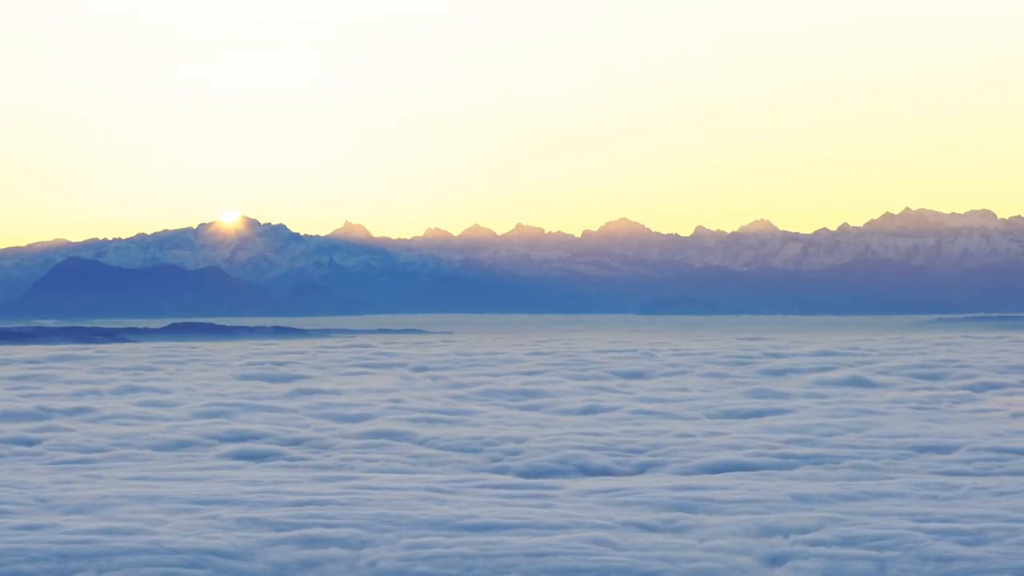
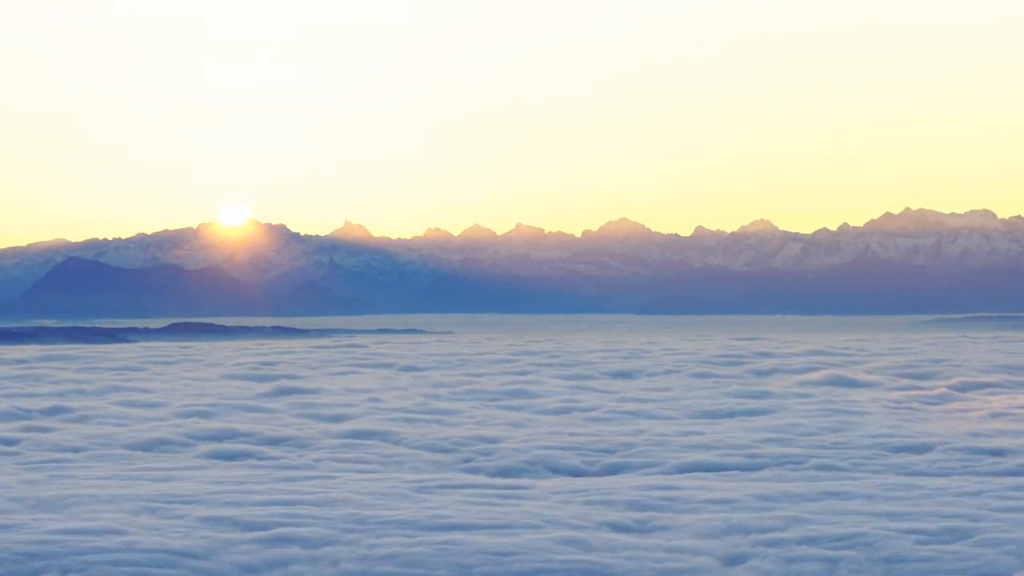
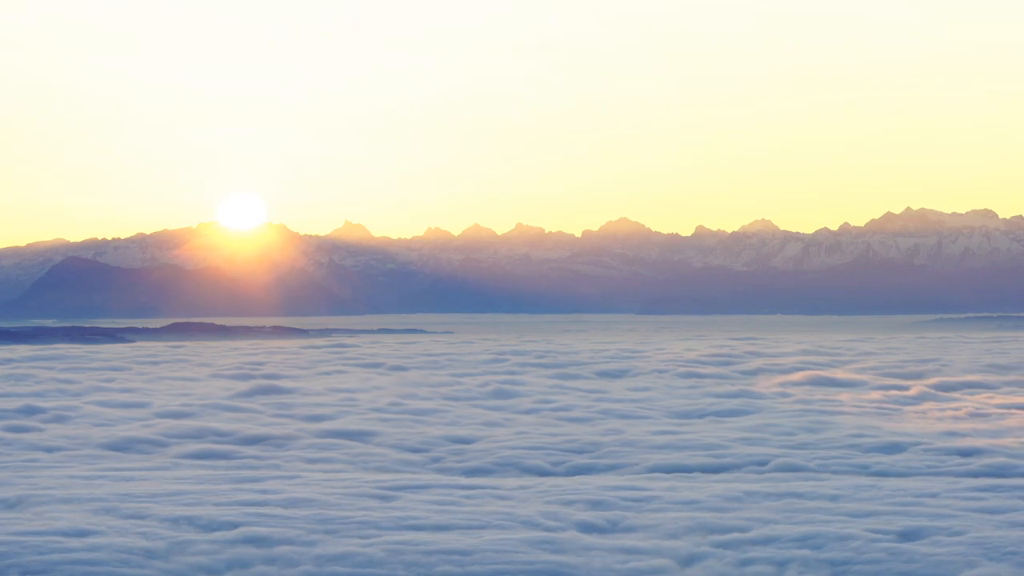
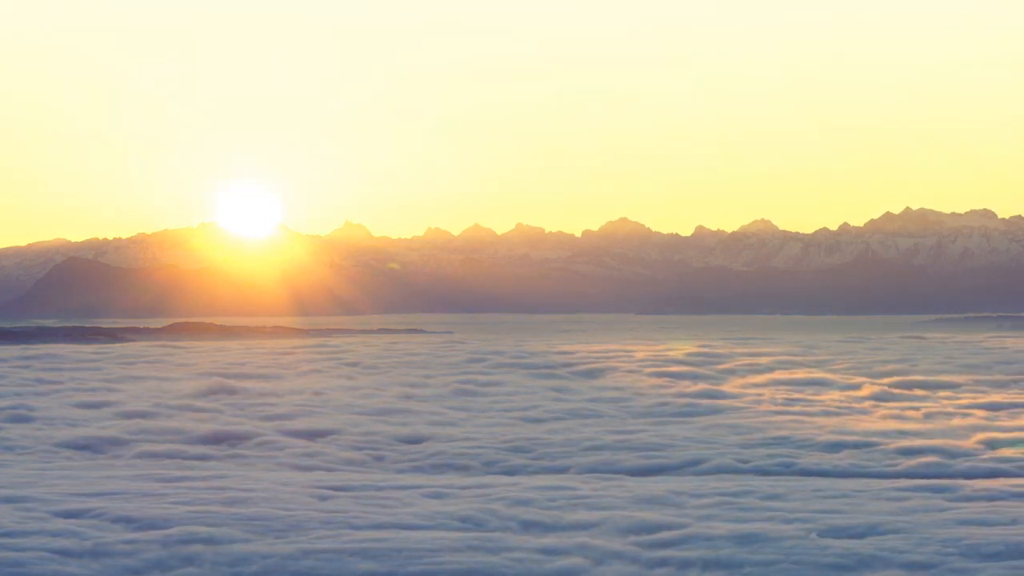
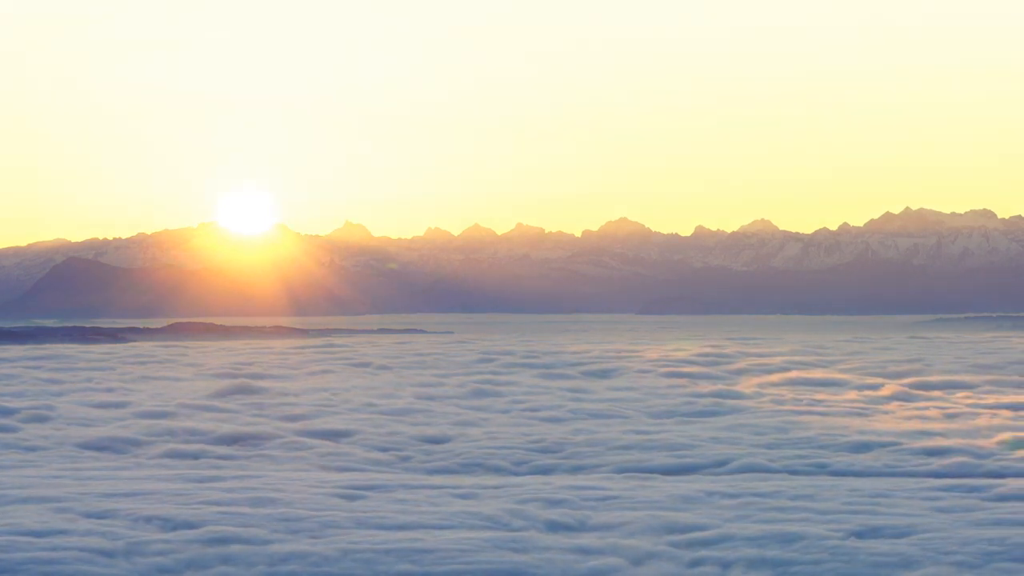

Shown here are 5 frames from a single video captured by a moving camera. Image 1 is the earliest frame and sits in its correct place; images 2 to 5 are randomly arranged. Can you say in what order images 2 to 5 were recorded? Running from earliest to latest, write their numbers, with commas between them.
2, 3, 5, 4
